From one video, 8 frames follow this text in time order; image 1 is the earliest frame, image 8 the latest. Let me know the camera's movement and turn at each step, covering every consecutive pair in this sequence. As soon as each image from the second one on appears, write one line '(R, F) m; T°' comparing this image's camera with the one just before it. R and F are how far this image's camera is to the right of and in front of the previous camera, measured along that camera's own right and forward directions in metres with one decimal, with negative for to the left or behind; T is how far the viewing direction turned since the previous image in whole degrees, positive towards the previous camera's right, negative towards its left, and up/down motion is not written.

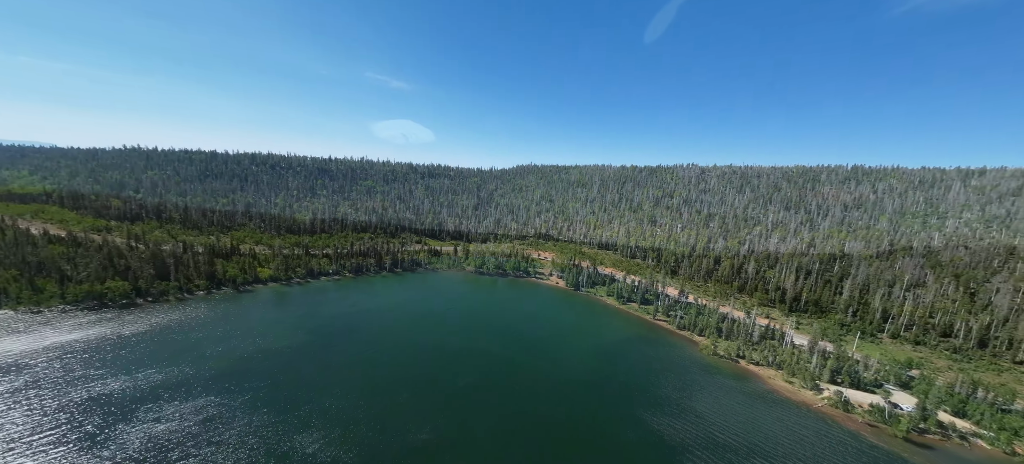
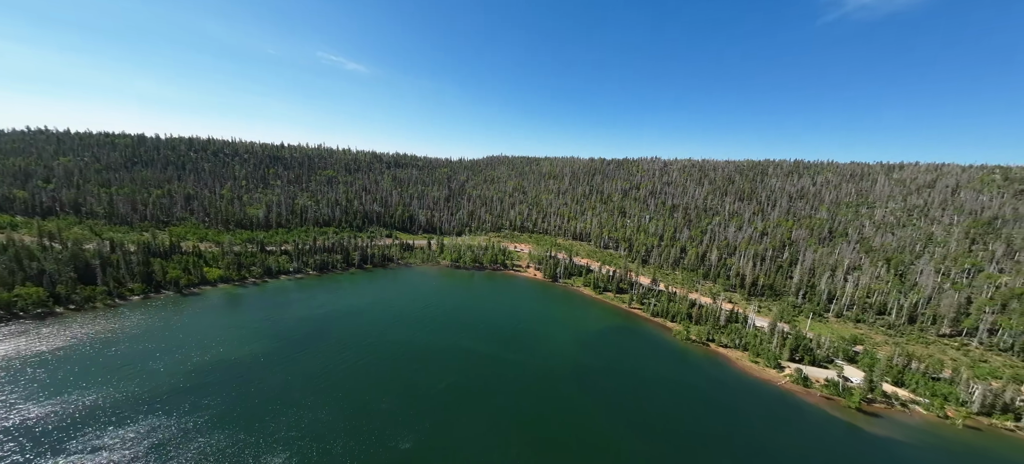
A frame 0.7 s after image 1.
(-4.1, +1.9) m; +6°
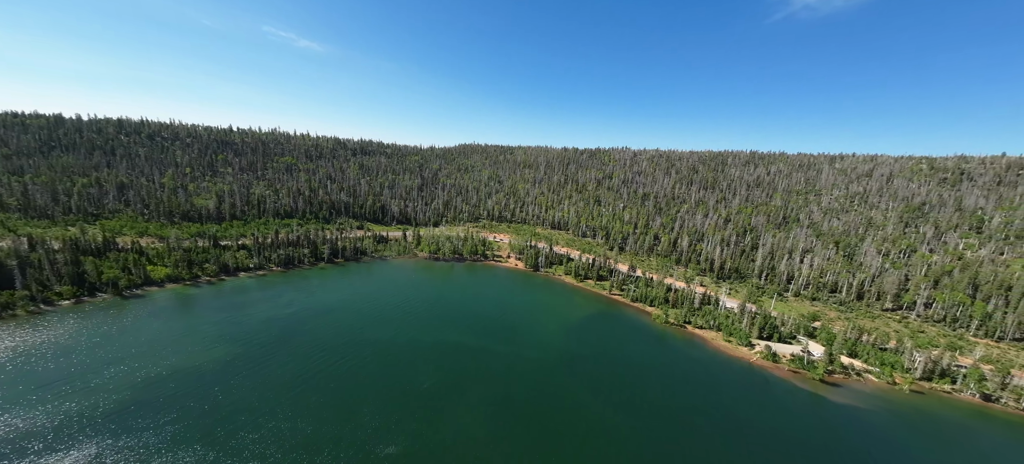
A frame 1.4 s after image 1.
(-4.4, +1.6) m; +6°
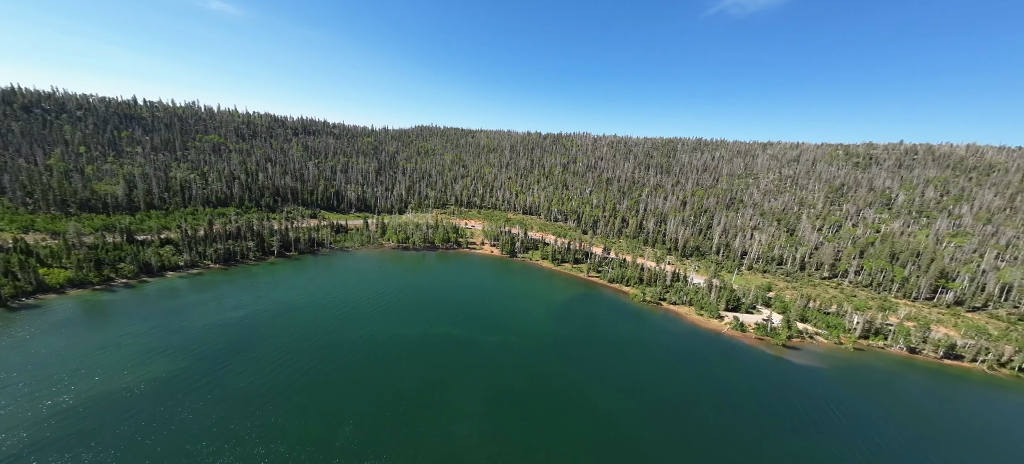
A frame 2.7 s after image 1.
(-7.5, +3.4) m; +9°
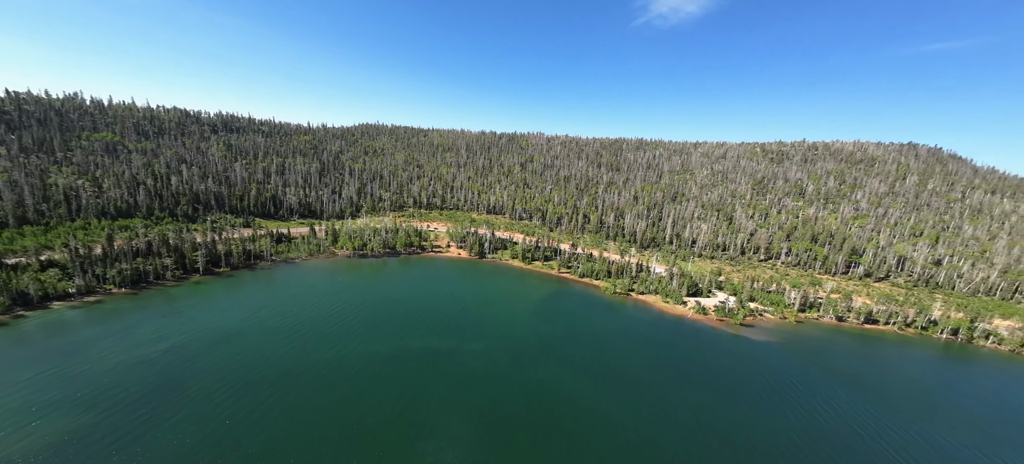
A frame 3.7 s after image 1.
(-6.9, +2.7) m; +10°
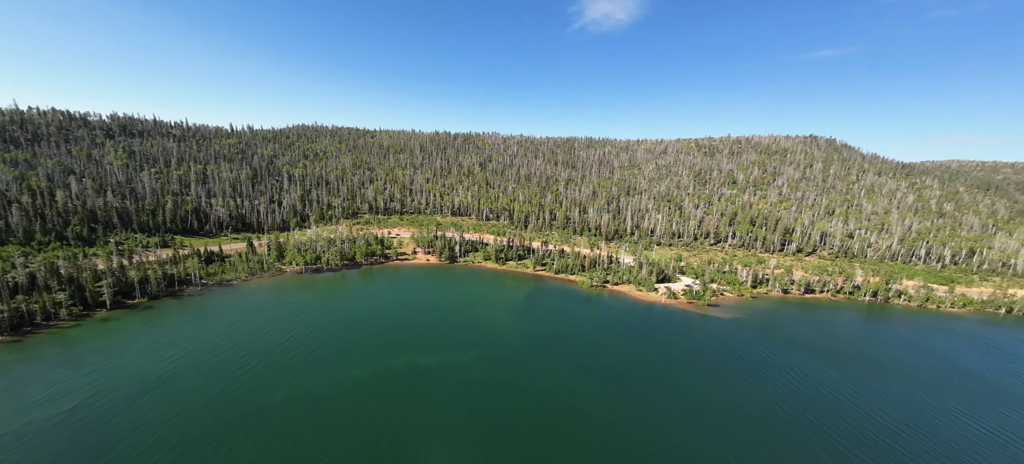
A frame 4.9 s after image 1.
(-7.3, +3.2) m; +9°
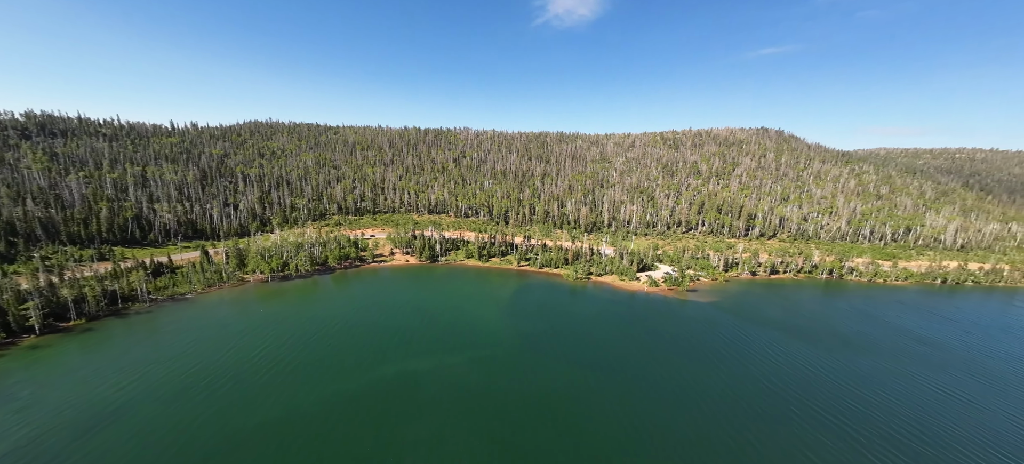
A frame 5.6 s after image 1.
(-4.1, +1.7) m; +6°
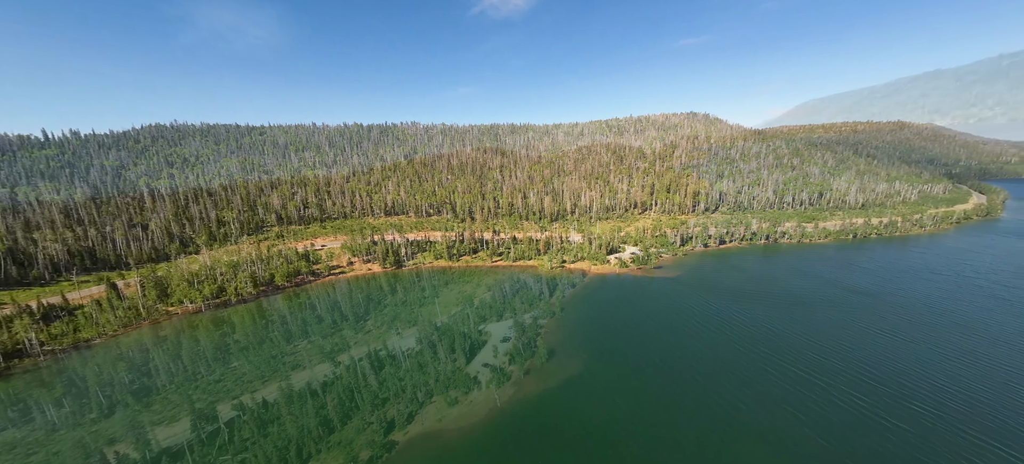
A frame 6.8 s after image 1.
(-6.4, +3.0) m; +9°
